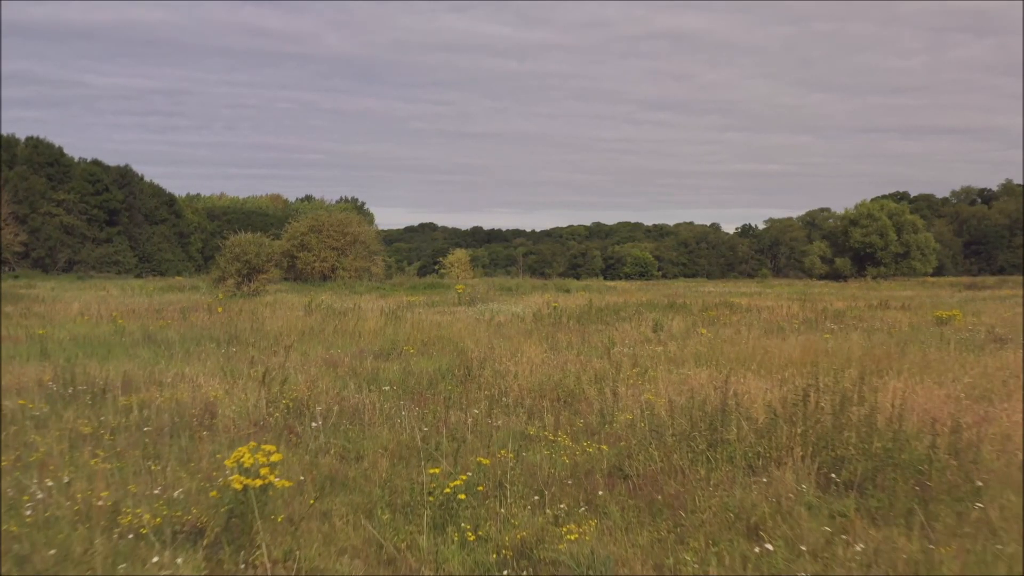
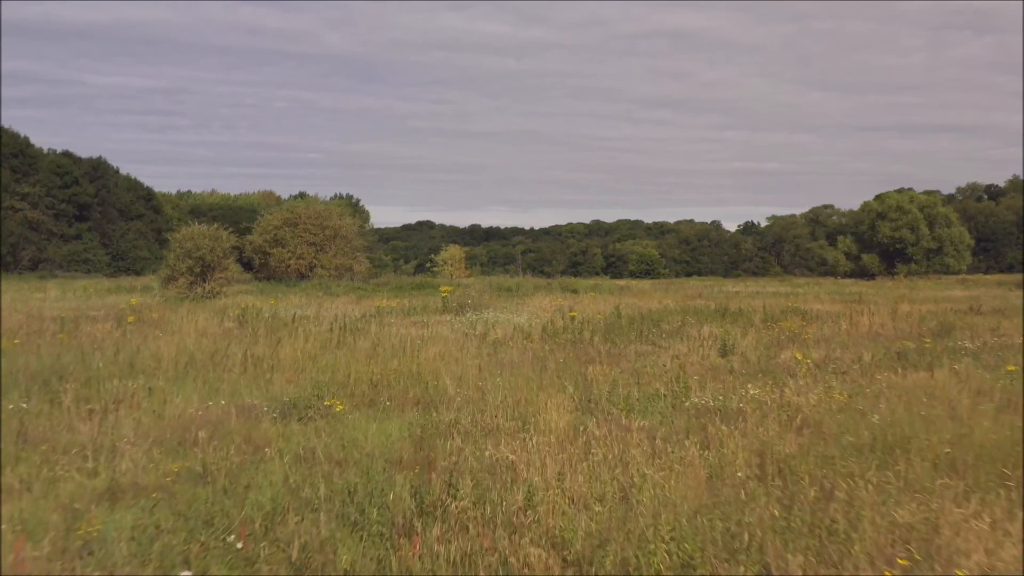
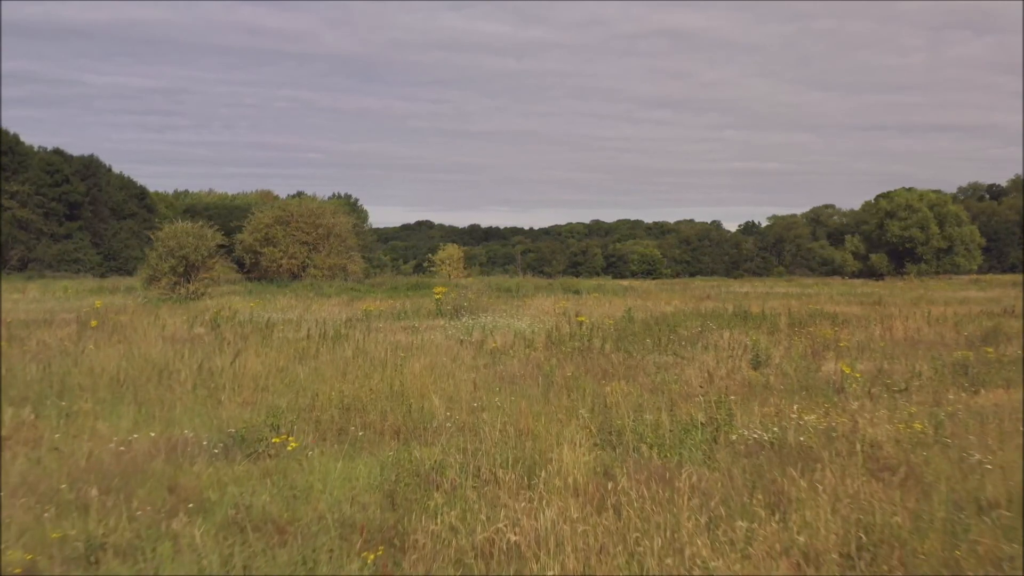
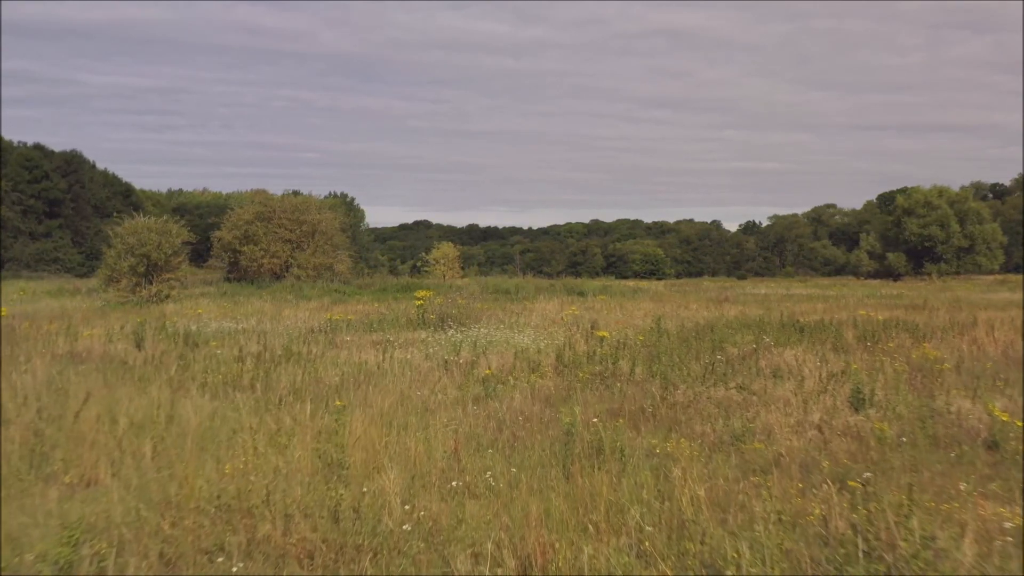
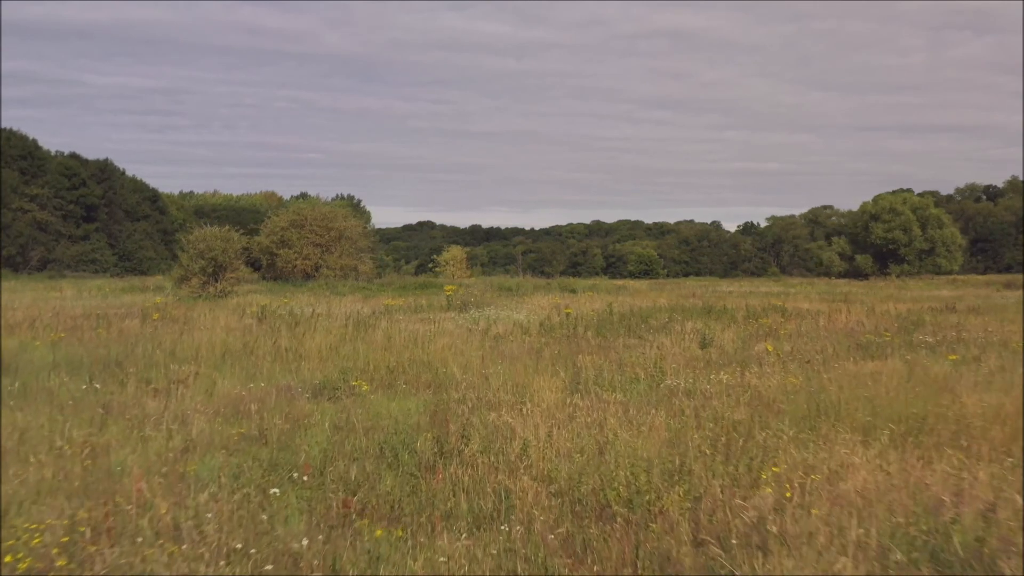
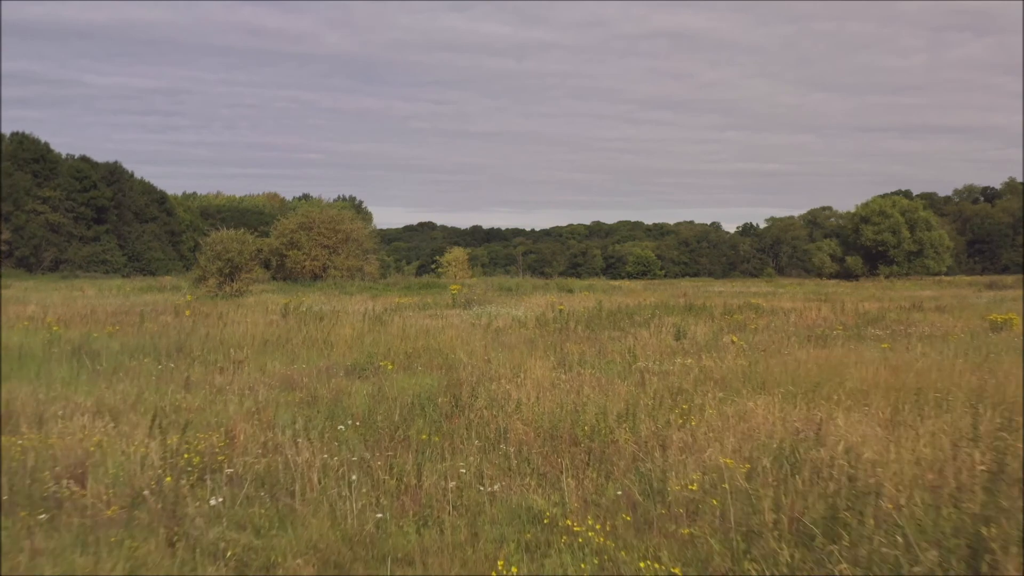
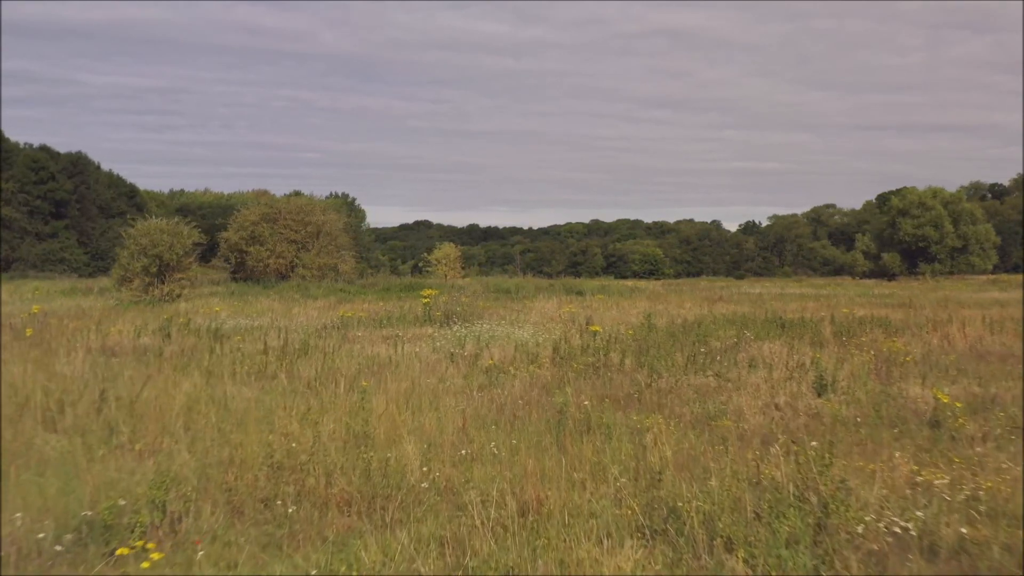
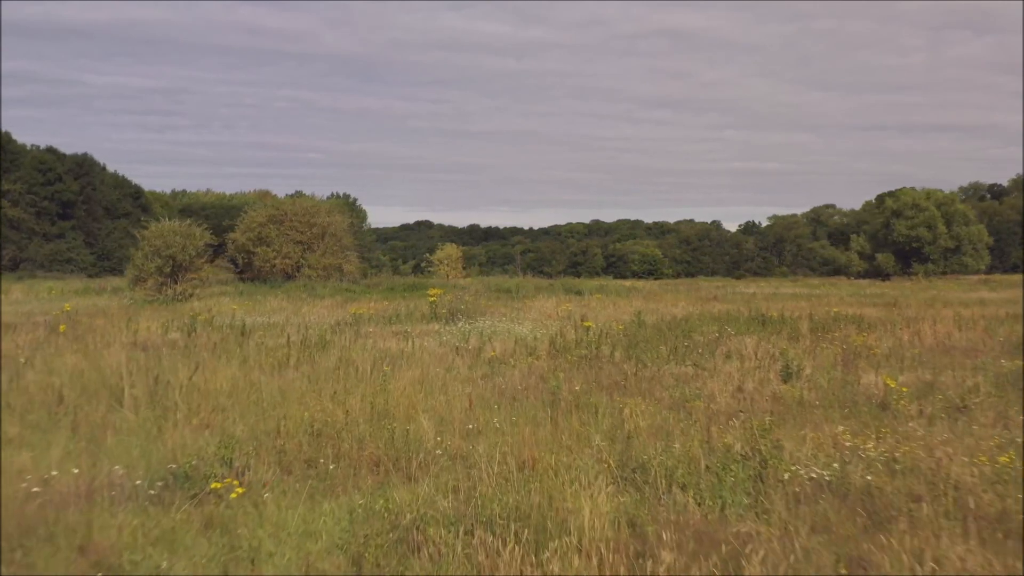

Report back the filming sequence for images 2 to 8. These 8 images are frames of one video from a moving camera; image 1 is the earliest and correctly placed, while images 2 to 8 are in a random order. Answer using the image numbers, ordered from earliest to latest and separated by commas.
6, 5, 2, 3, 8, 7, 4
